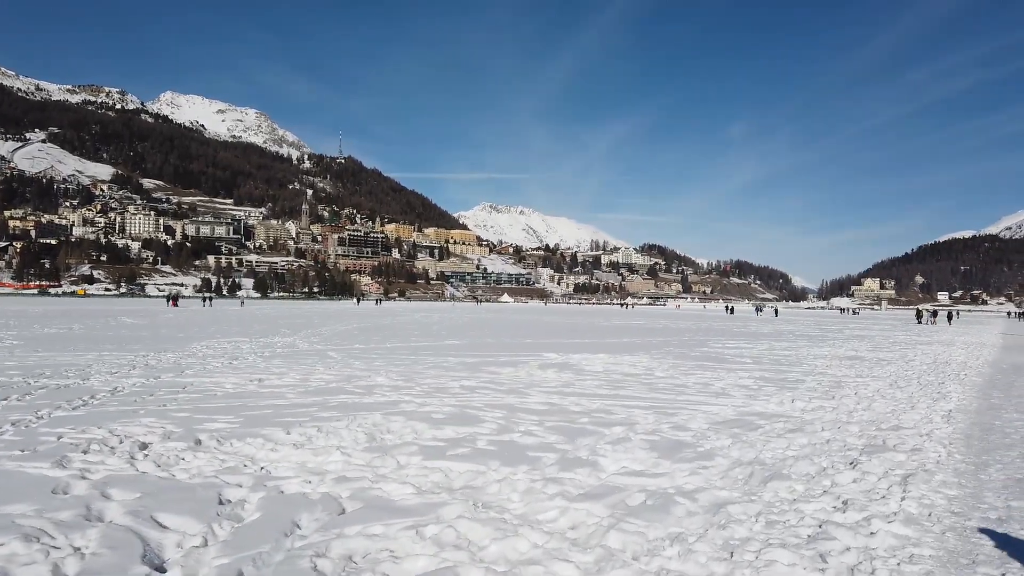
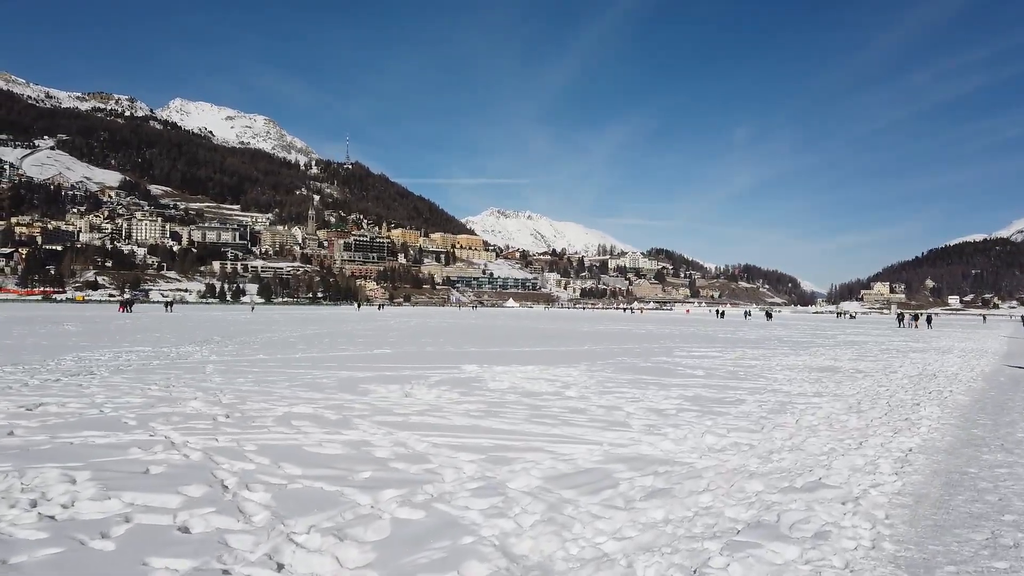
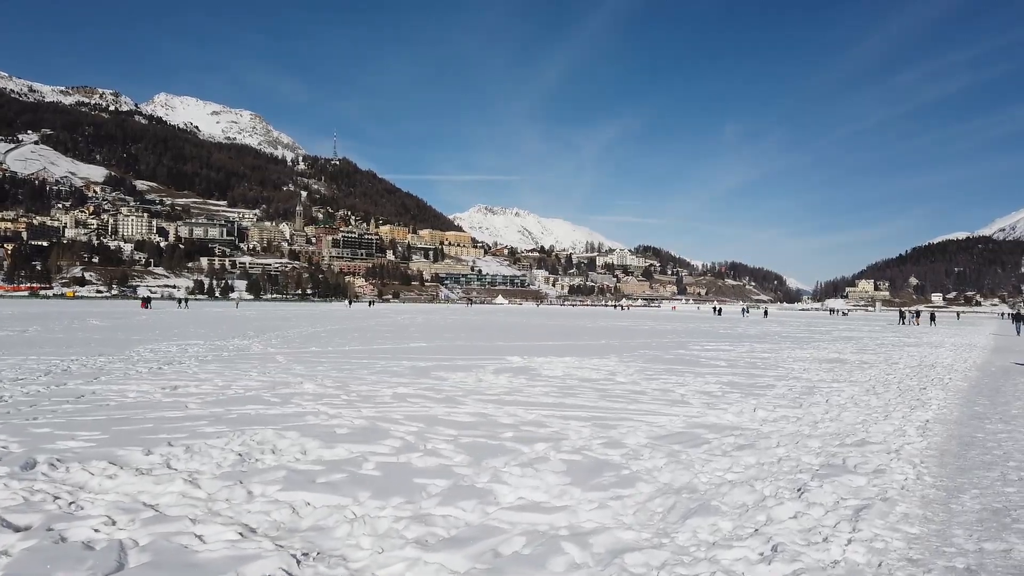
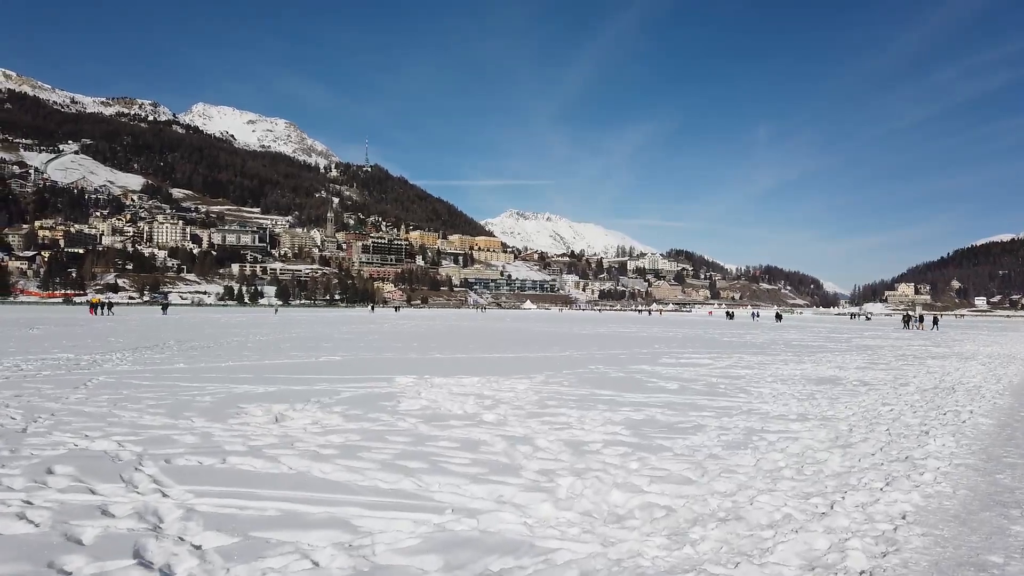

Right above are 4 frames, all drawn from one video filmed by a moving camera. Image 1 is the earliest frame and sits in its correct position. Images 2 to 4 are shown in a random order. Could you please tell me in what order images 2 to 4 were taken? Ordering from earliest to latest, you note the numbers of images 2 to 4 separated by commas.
3, 2, 4
